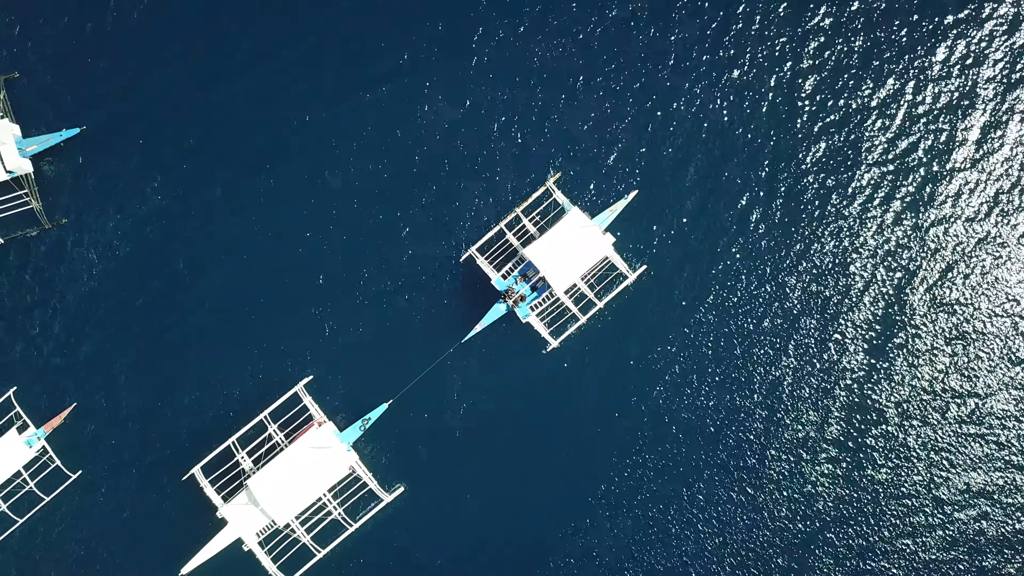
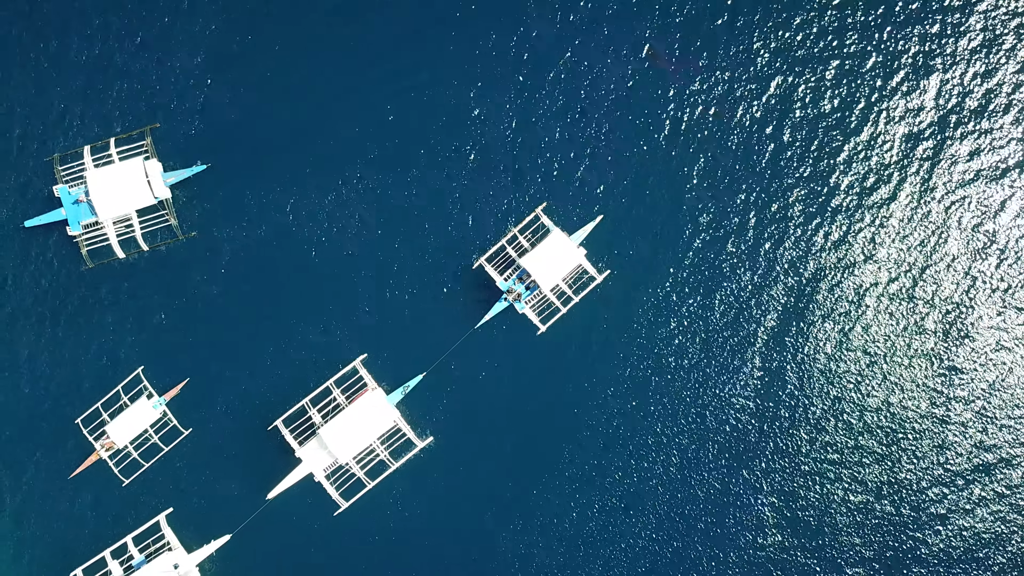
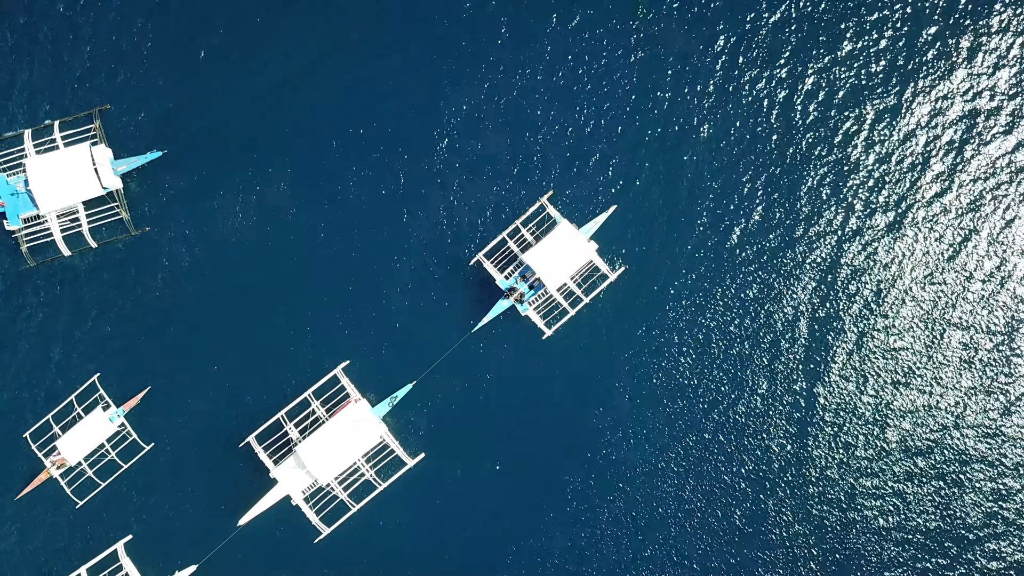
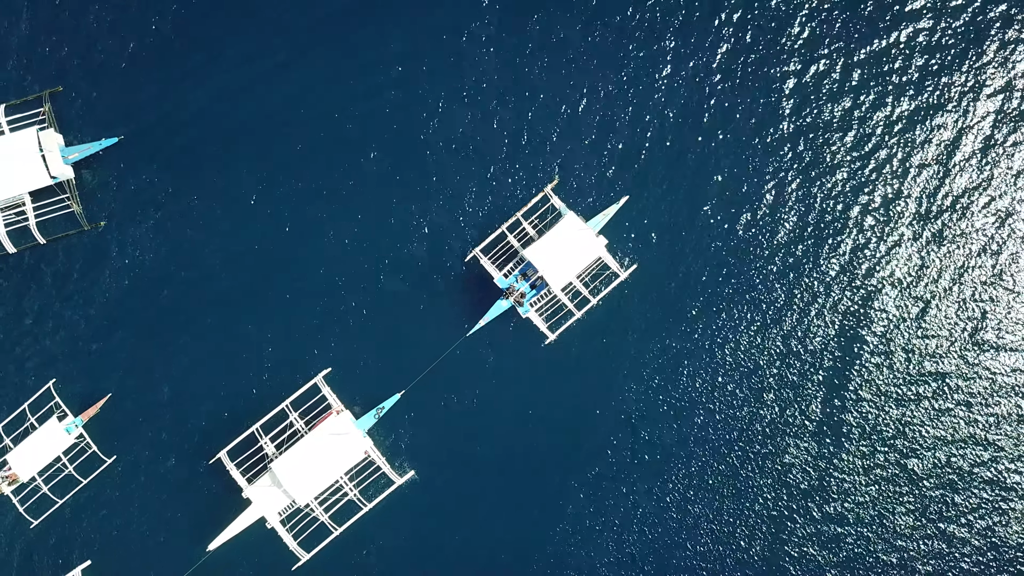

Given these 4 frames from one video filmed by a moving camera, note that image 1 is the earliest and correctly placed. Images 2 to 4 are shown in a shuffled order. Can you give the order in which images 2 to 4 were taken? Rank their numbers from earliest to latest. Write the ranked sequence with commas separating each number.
4, 3, 2
